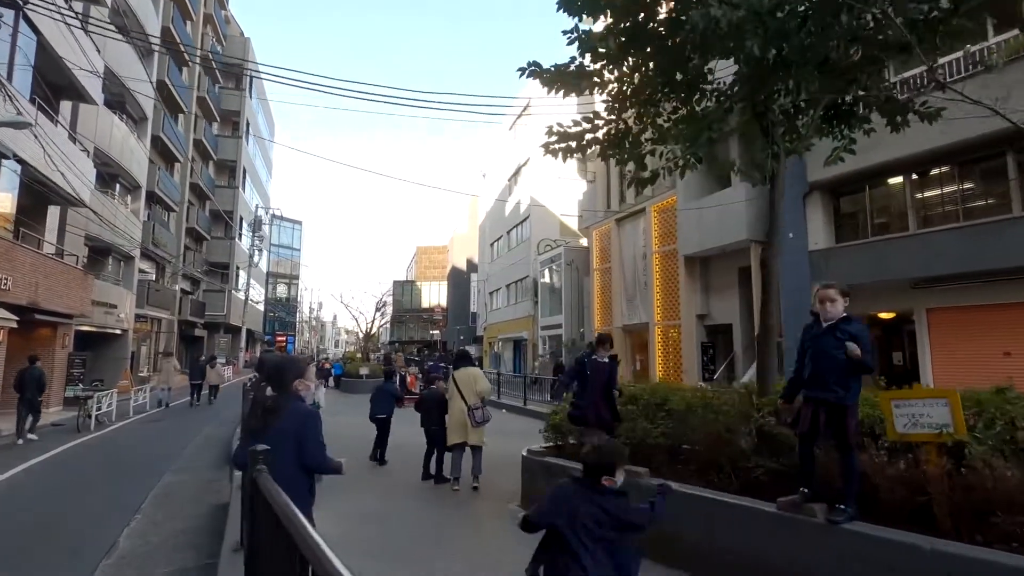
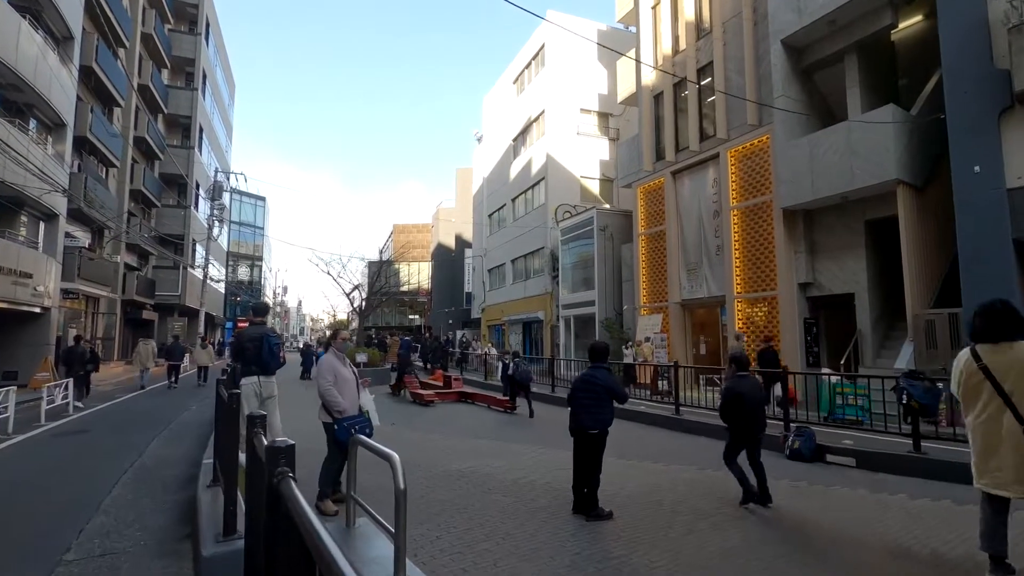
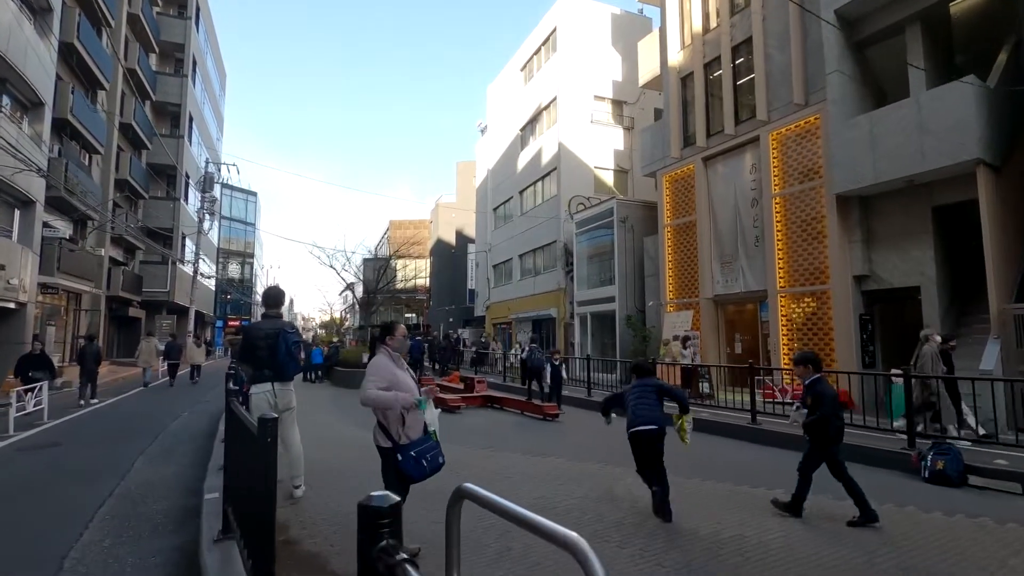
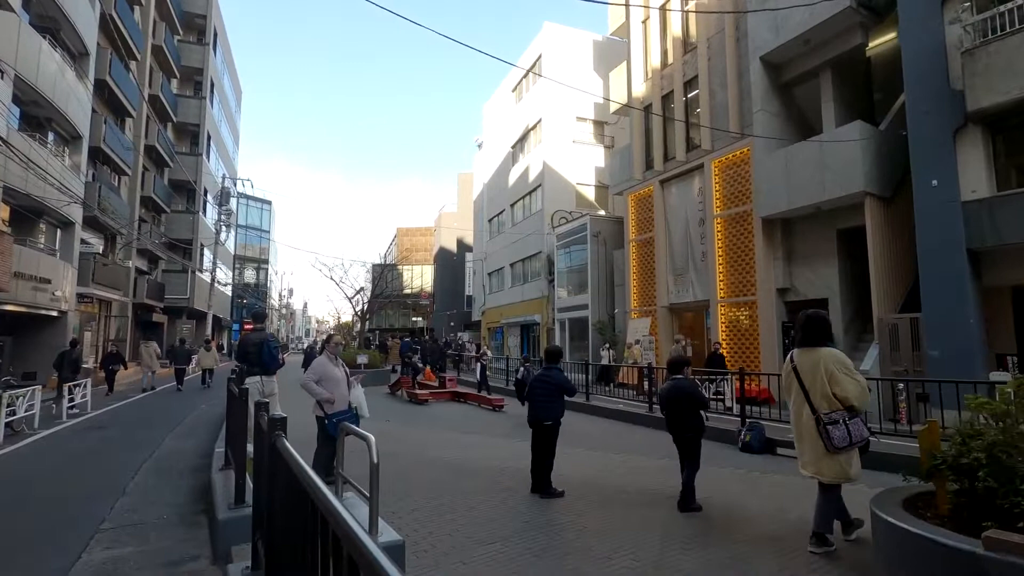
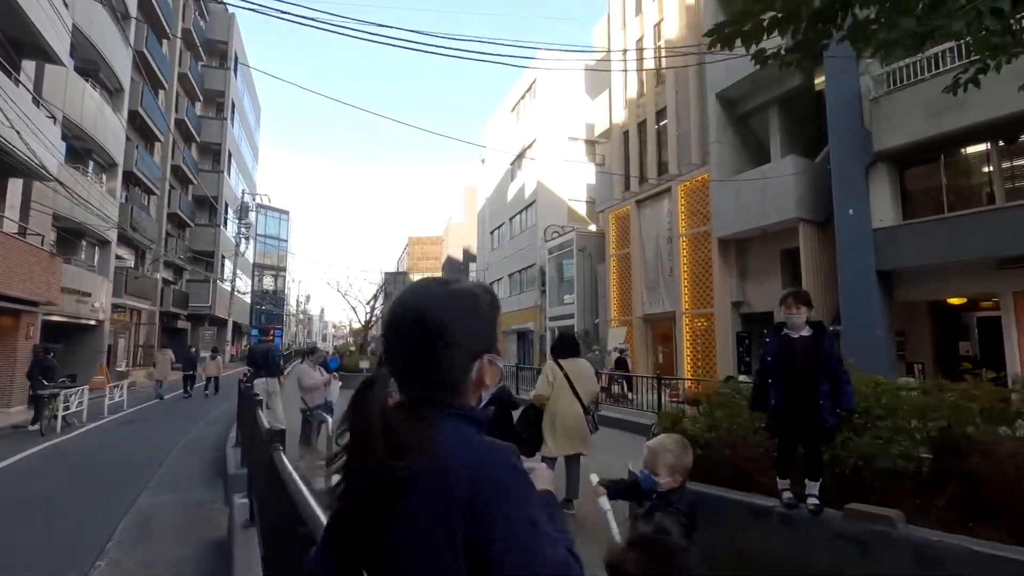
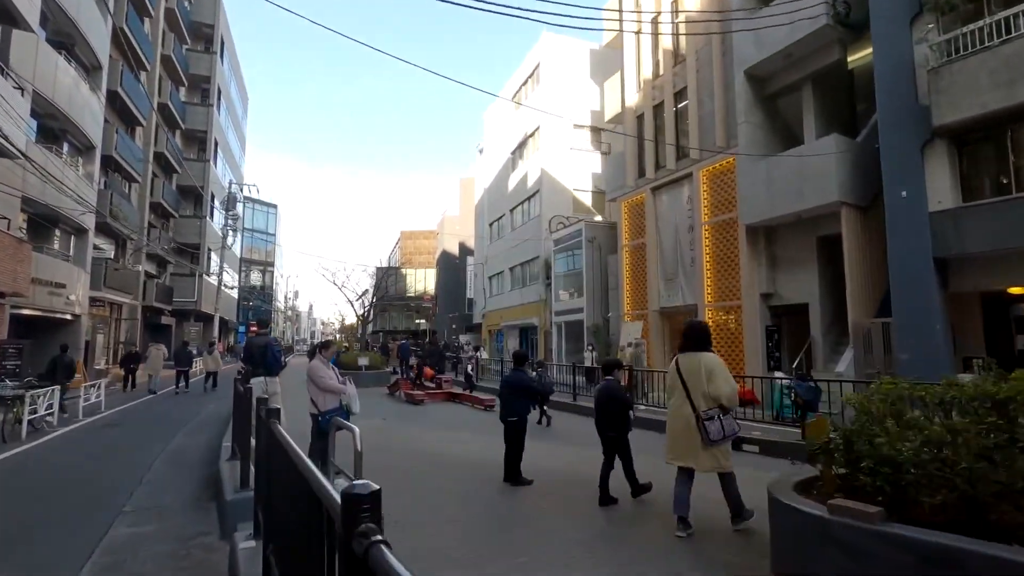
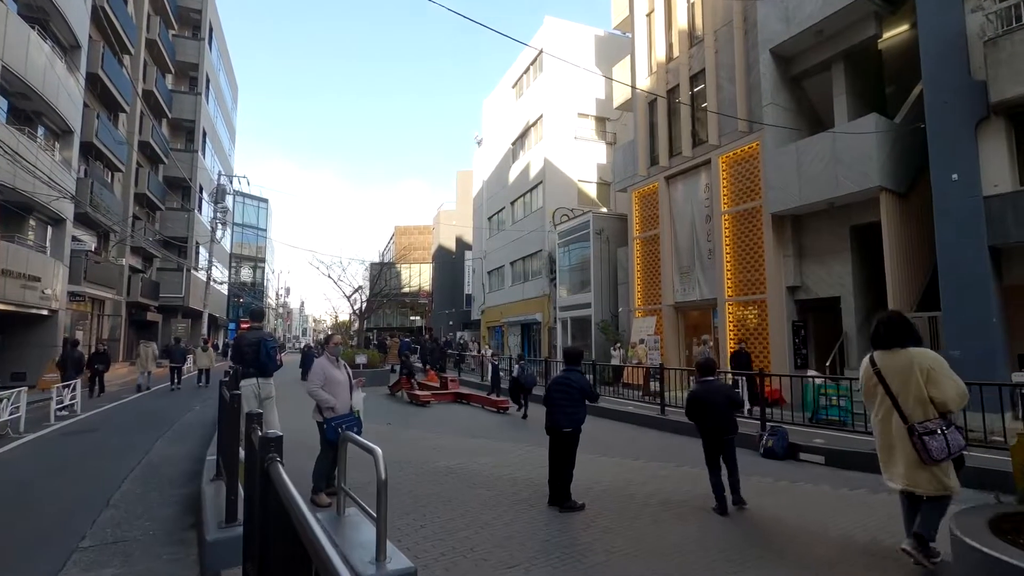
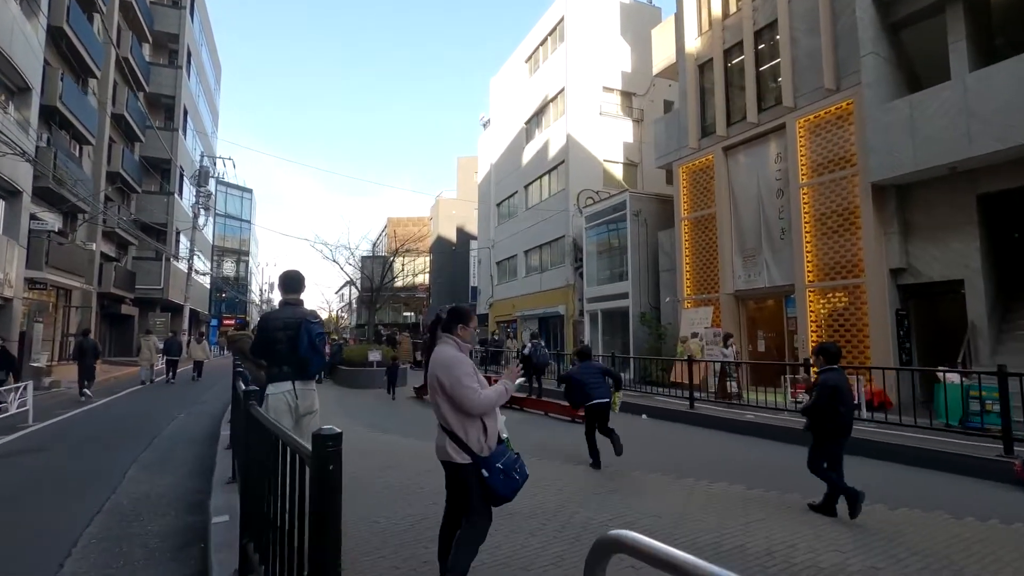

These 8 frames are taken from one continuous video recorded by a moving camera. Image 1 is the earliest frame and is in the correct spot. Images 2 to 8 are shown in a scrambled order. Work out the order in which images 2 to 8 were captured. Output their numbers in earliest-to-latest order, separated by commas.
5, 6, 4, 7, 2, 3, 8
